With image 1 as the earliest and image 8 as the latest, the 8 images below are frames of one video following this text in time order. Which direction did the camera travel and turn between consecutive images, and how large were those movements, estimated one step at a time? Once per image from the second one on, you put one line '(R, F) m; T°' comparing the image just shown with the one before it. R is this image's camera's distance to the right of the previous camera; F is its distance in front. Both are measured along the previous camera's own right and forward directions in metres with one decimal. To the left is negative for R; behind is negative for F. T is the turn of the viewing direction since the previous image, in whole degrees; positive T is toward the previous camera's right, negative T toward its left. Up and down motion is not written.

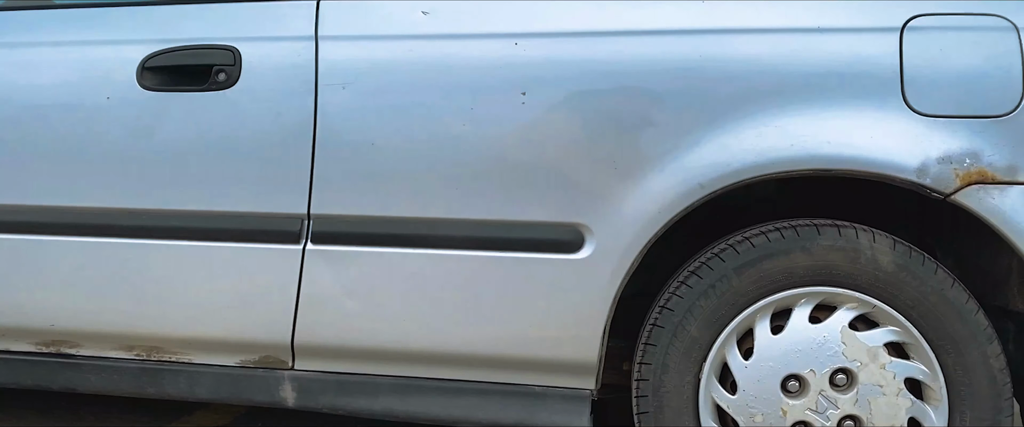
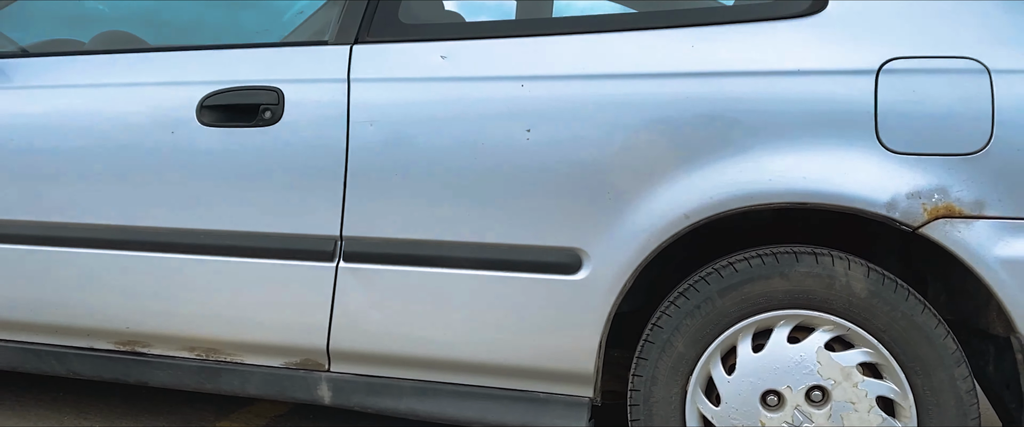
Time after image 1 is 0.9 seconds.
(+0.1, -0.1) m; -5°
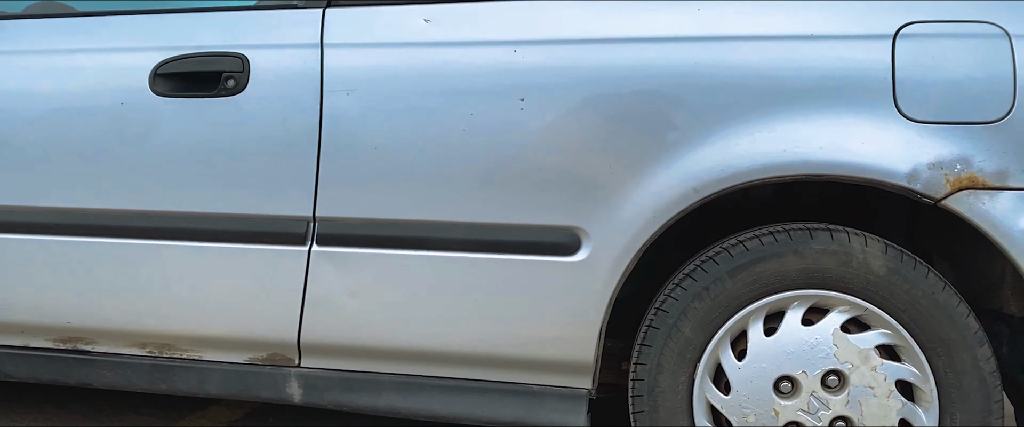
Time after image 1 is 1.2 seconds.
(-0.1, +0.1) m; +4°
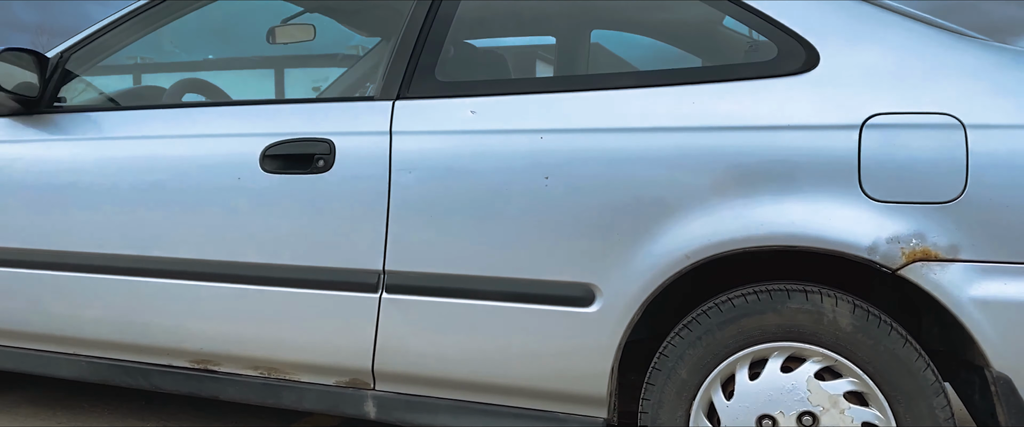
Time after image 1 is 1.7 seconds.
(+0.2, -0.3) m; -9°
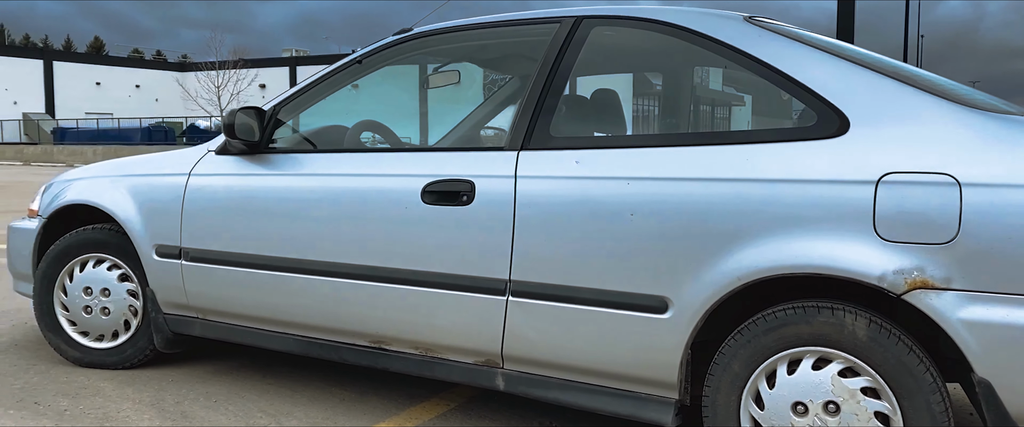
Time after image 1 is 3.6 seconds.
(+0.1, -0.6) m; -10°
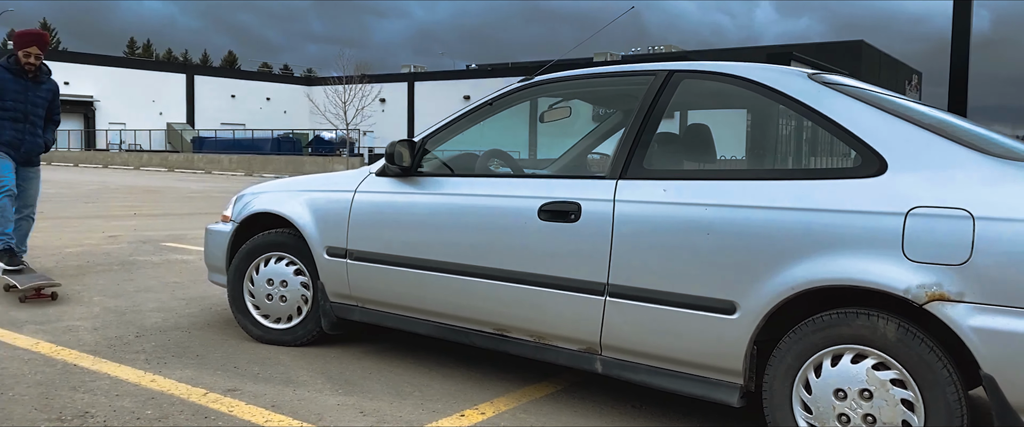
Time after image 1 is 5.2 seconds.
(0.0, -0.6) m; -8°
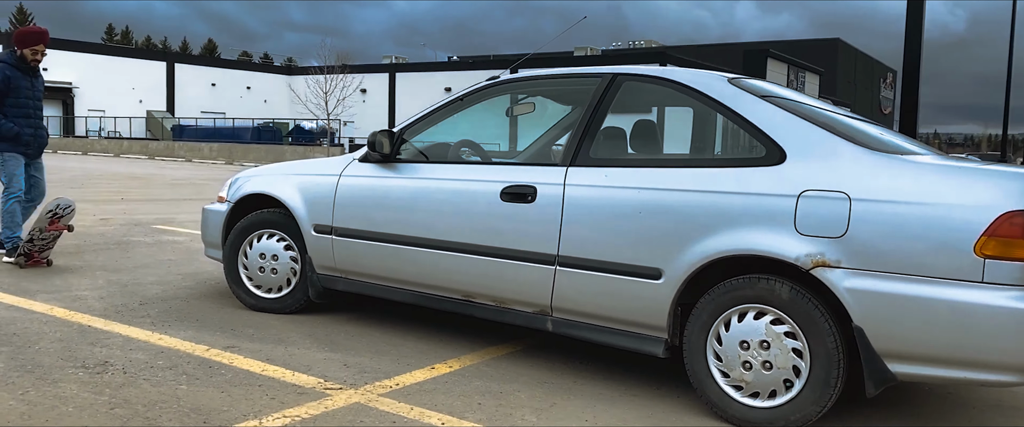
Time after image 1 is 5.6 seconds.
(+0.1, -0.5) m; +1°
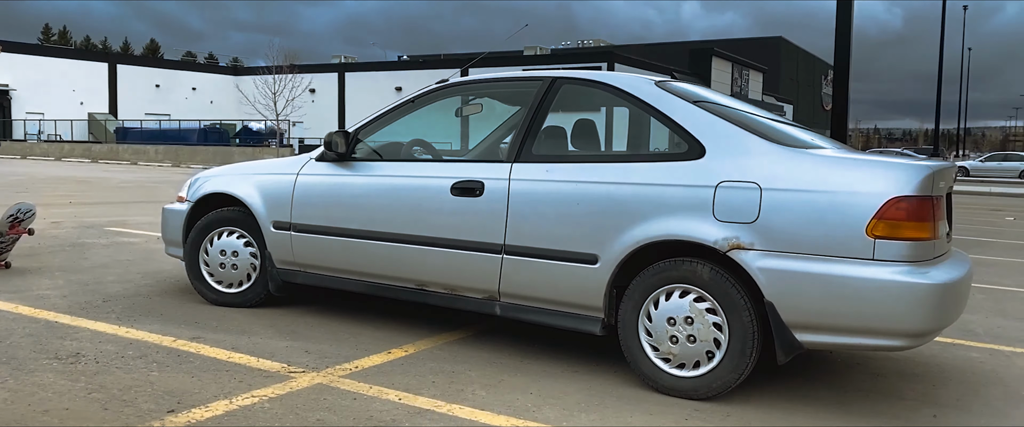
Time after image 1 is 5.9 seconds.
(0.0, -0.3) m; +3°
